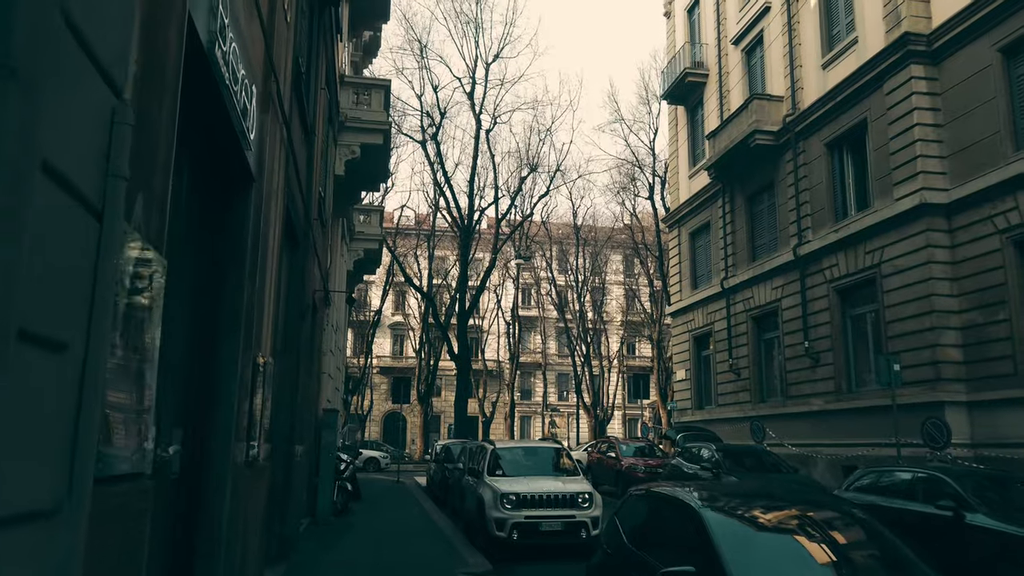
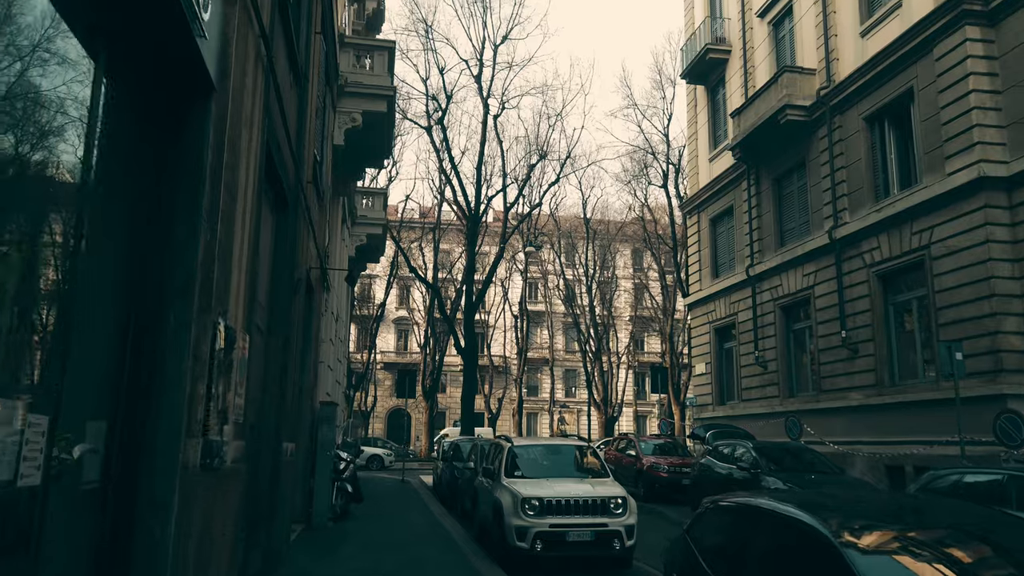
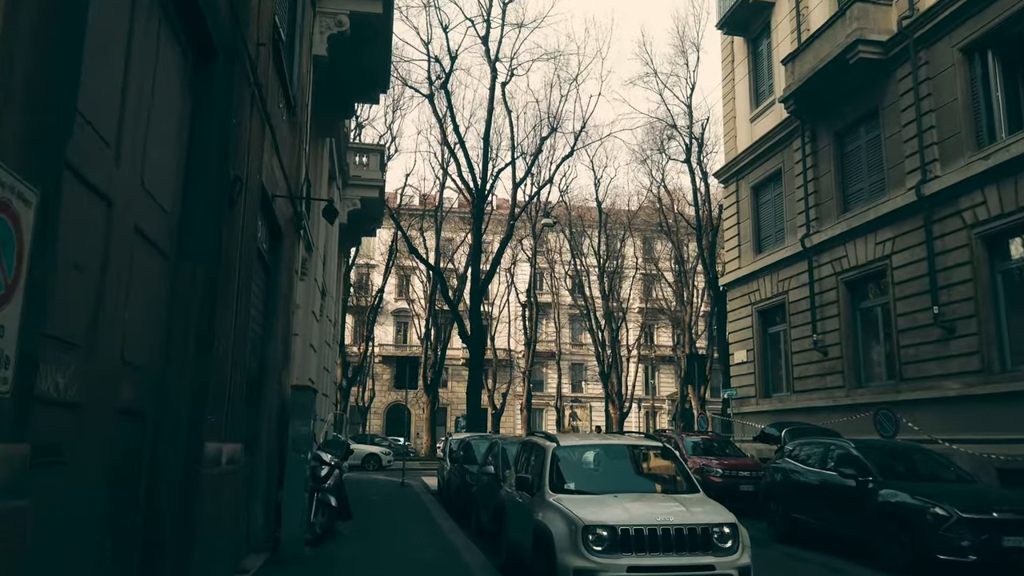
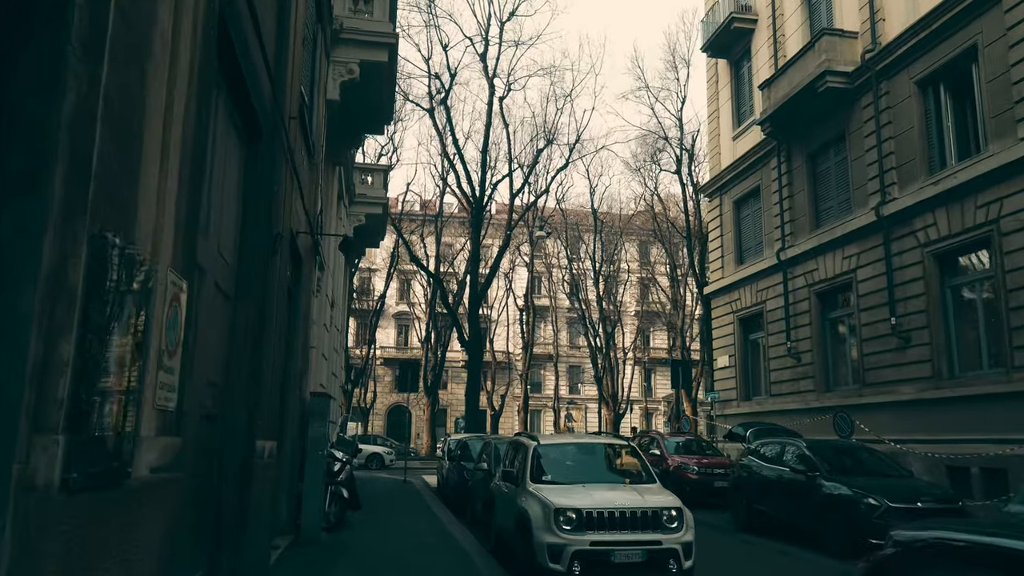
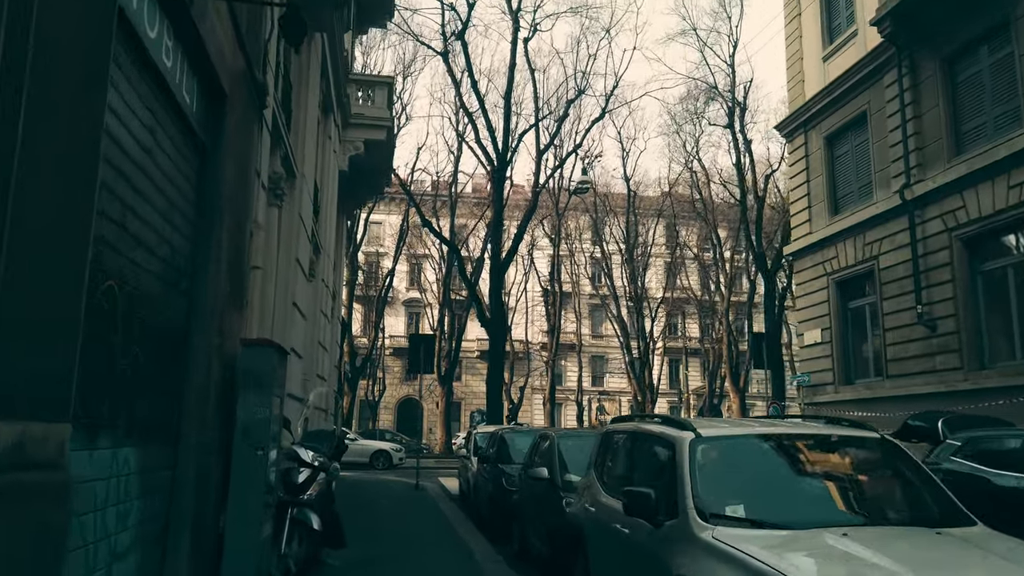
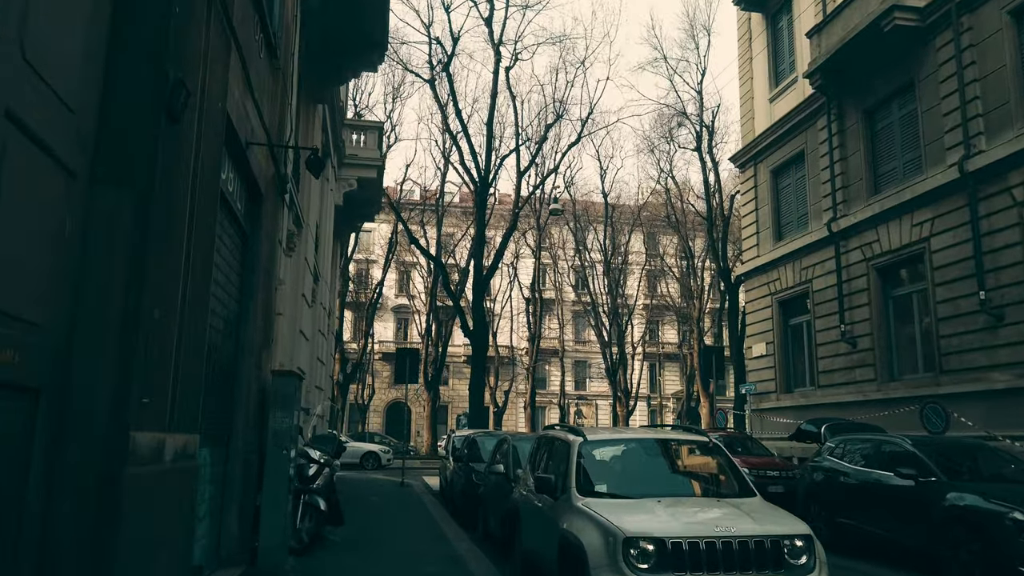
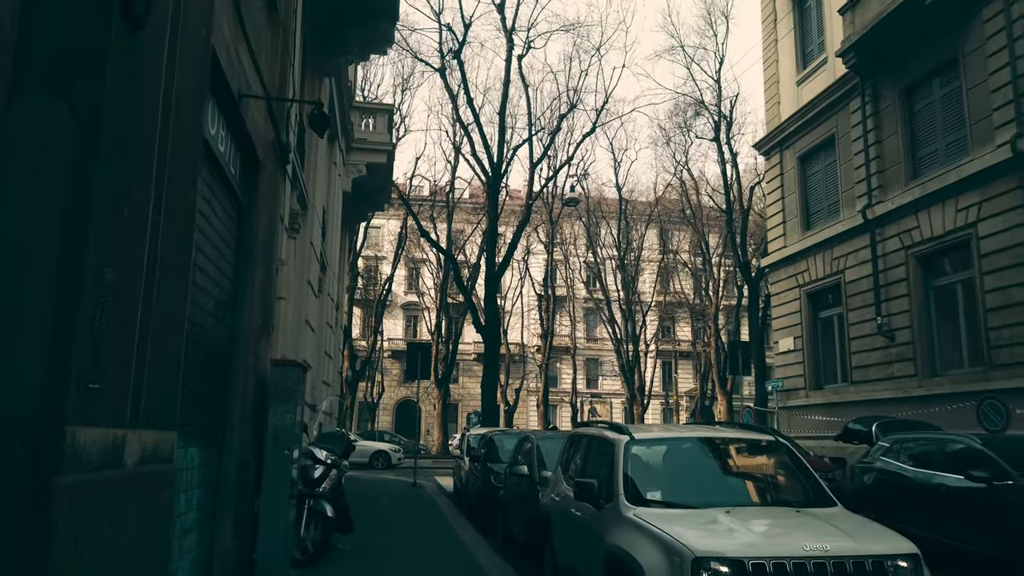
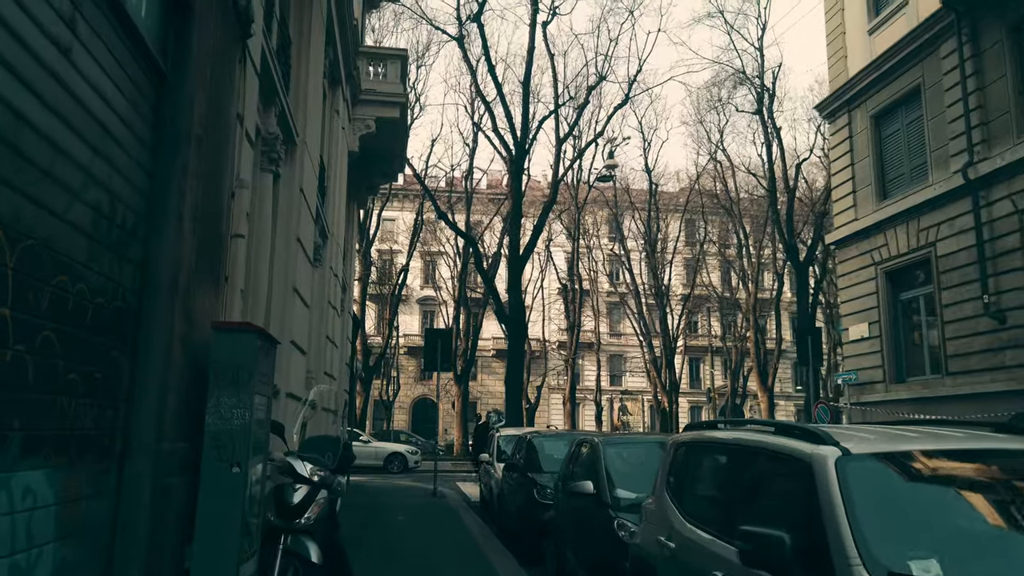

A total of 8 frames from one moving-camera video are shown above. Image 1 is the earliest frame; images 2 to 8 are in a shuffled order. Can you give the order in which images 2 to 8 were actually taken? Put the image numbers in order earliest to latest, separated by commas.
2, 4, 3, 6, 7, 5, 8
